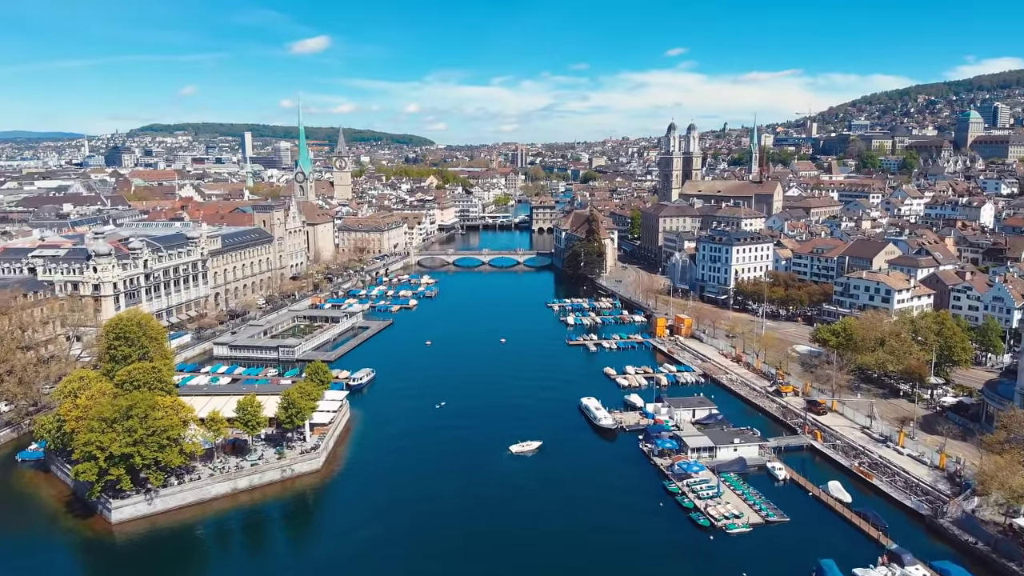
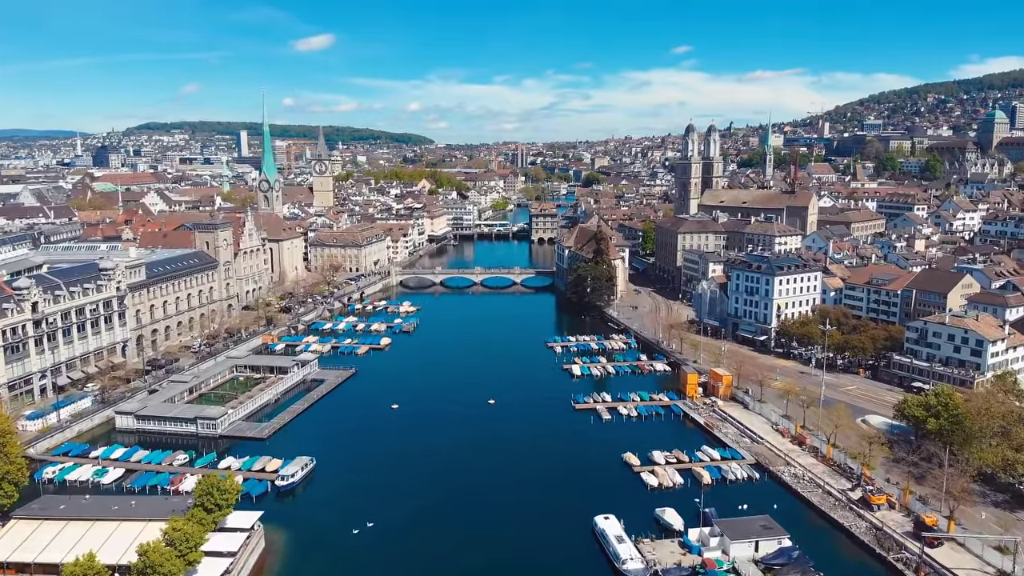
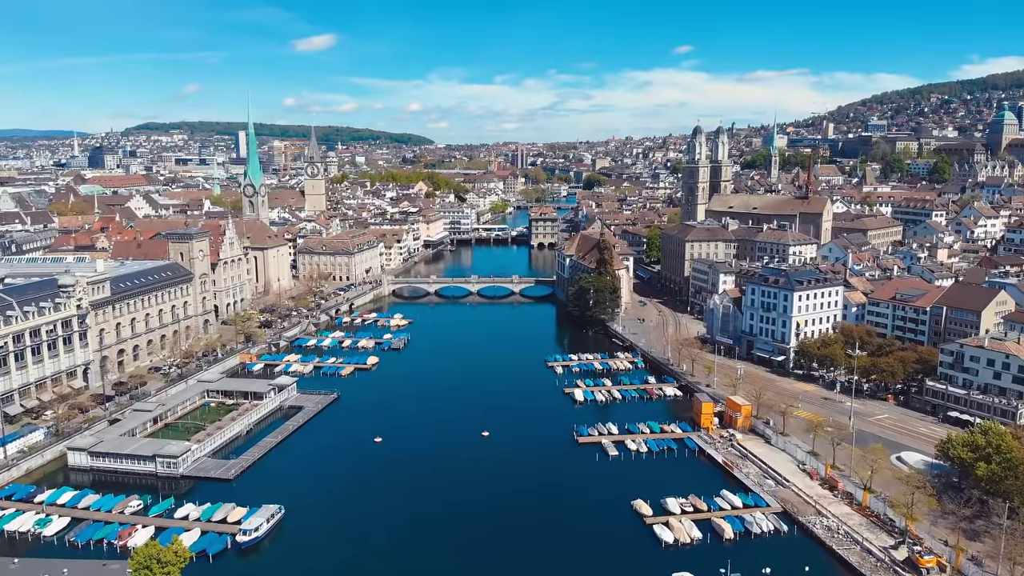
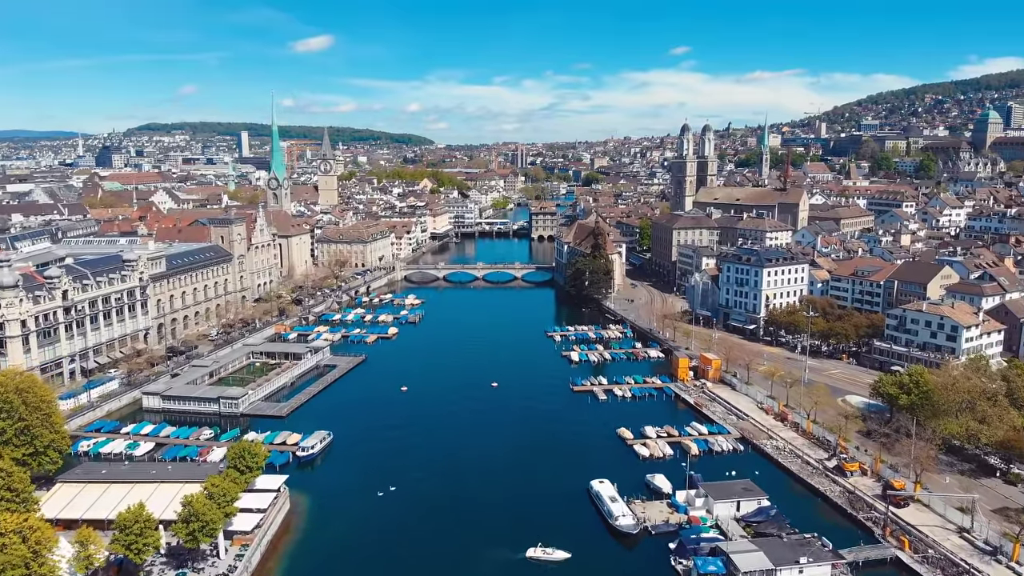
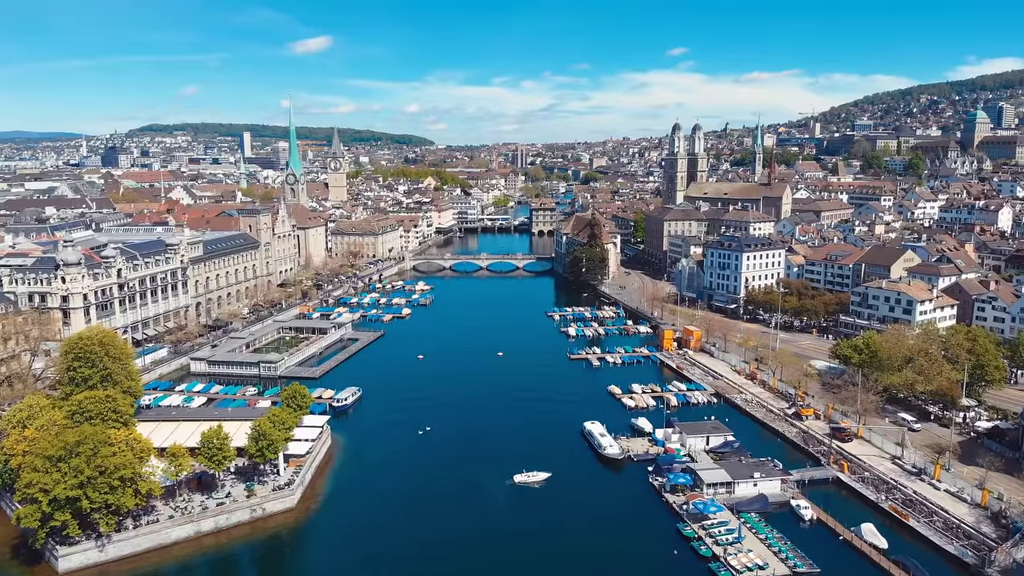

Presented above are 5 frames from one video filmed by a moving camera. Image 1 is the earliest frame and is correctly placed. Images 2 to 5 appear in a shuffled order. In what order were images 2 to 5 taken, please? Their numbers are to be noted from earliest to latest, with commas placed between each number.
5, 4, 2, 3
